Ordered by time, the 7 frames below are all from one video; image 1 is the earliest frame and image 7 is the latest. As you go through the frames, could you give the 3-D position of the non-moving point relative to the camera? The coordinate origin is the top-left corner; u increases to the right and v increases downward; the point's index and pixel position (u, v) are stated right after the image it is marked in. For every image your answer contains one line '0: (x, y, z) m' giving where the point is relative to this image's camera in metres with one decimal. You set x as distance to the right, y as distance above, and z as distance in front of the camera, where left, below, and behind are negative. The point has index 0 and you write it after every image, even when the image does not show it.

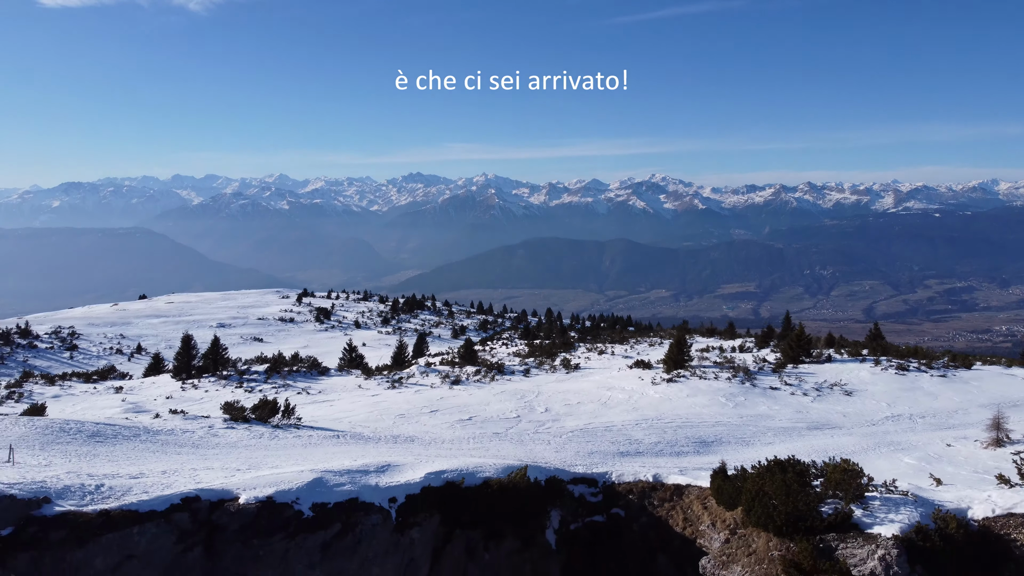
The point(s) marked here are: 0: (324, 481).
0: (-4.4, -4.4, +16.8) m
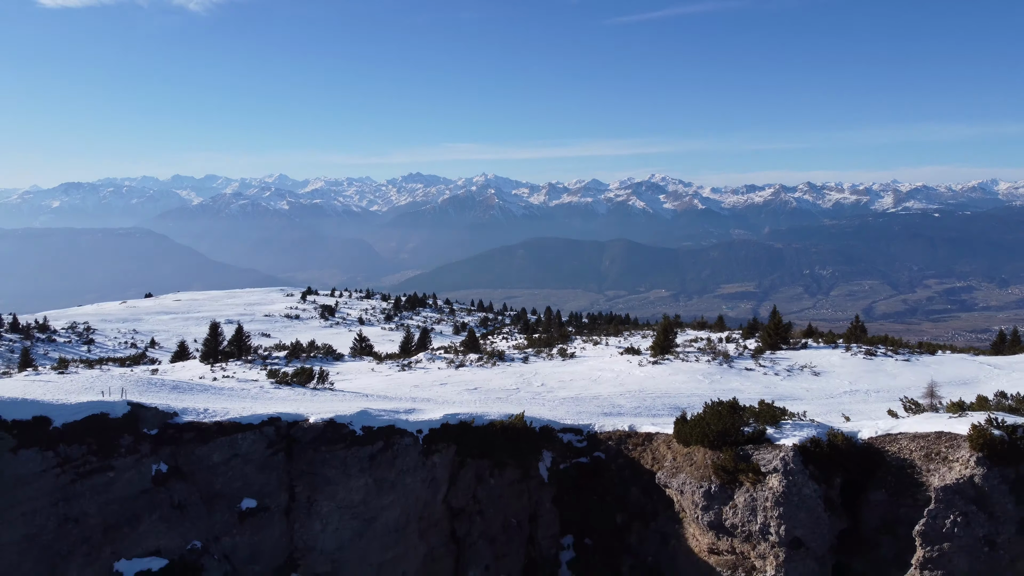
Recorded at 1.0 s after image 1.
0: (-4.3, -3.8, +22.3) m
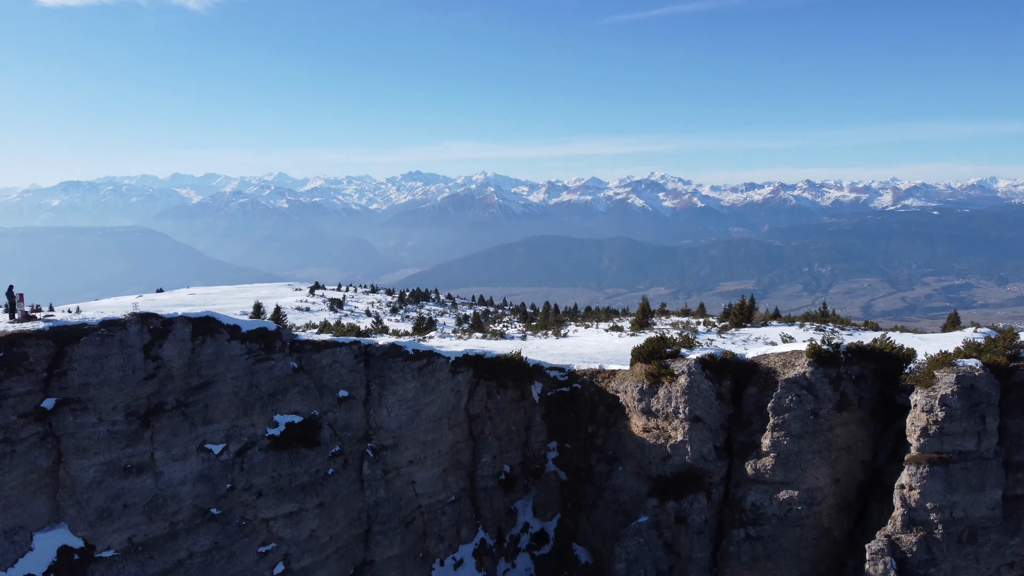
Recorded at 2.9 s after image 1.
0: (-4.3, -2.4, +33.4) m
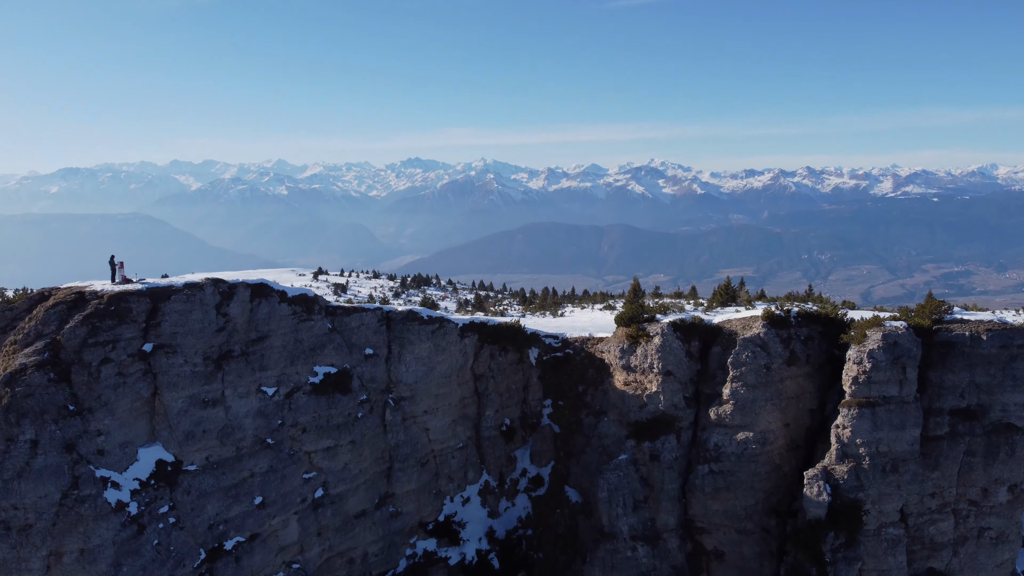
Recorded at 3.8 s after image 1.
0: (-4.3, -1.2, +39.0) m
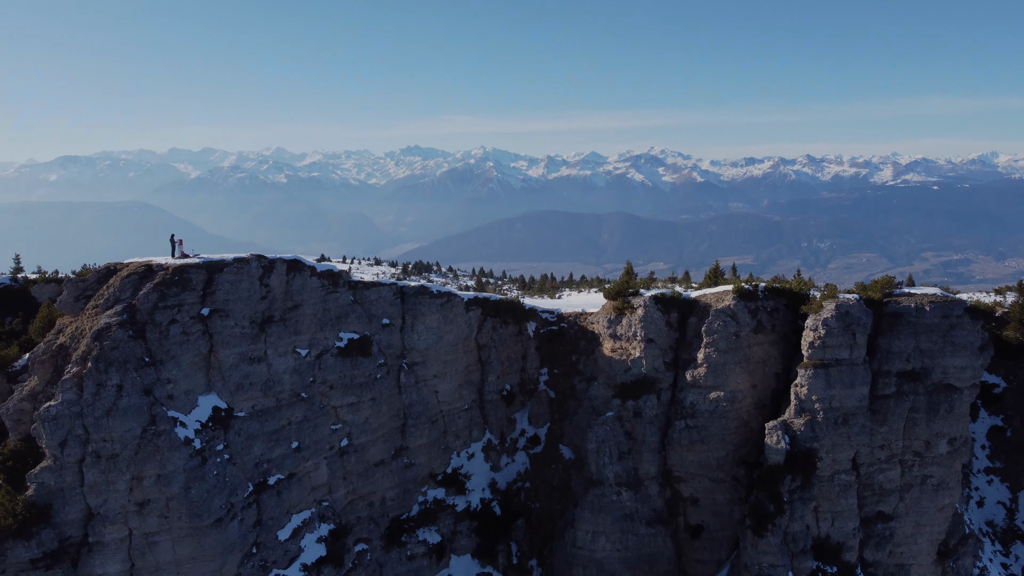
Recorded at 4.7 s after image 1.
0: (-4.3, 0.0, +43.9) m
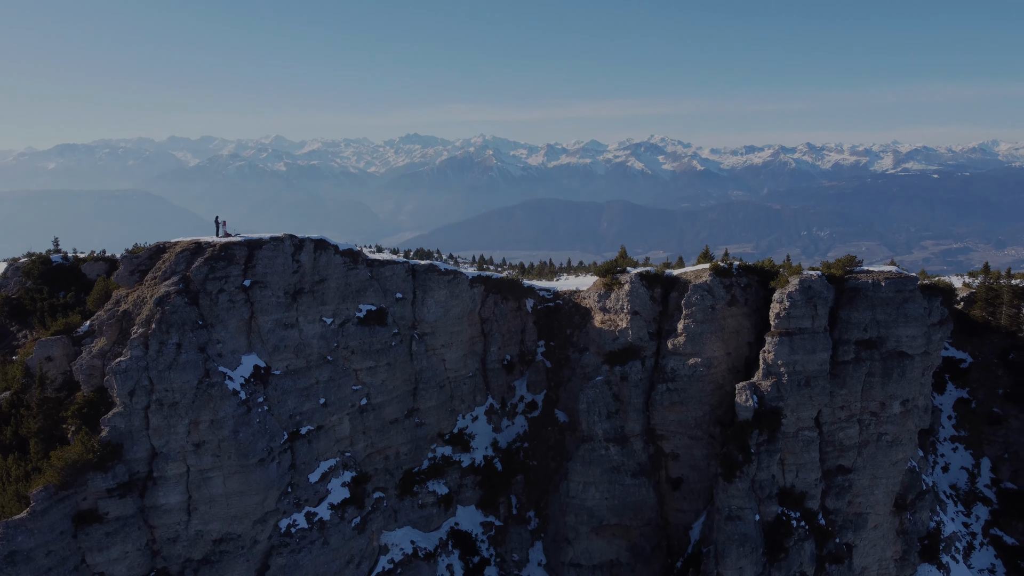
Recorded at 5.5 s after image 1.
0: (-4.3, +1.3, +48.7) m
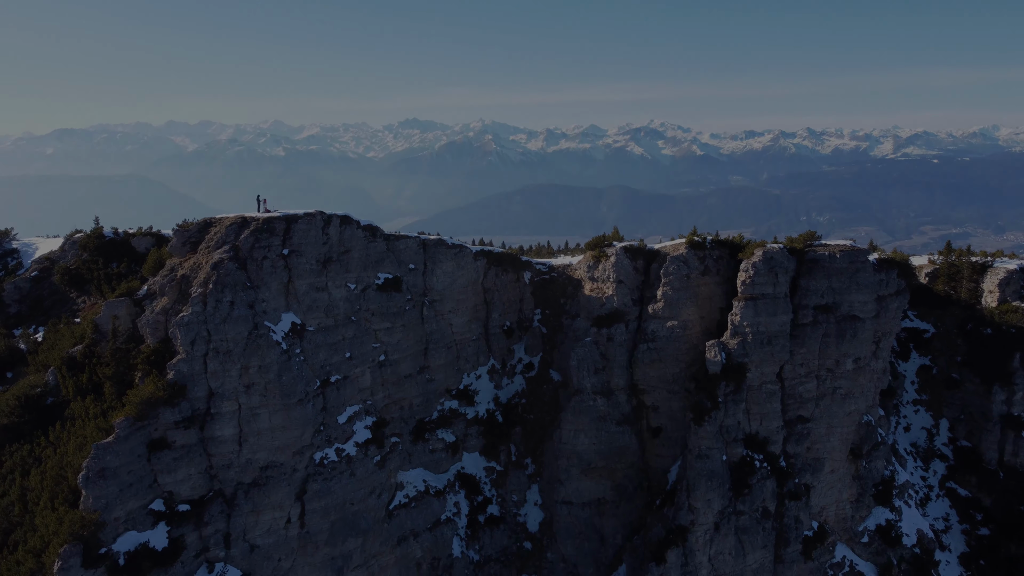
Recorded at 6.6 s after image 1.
0: (-4.4, +3.2, +54.9) m
